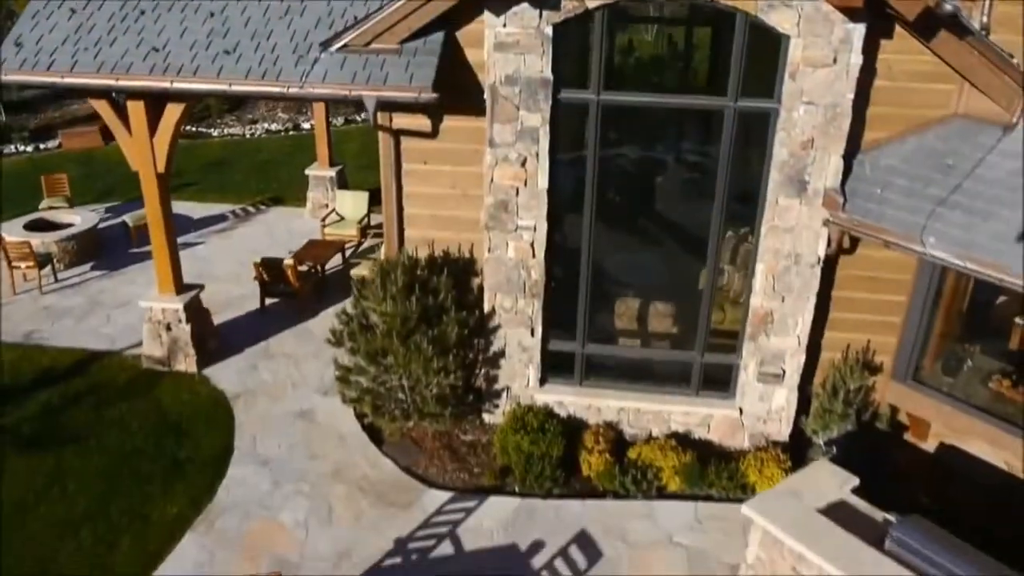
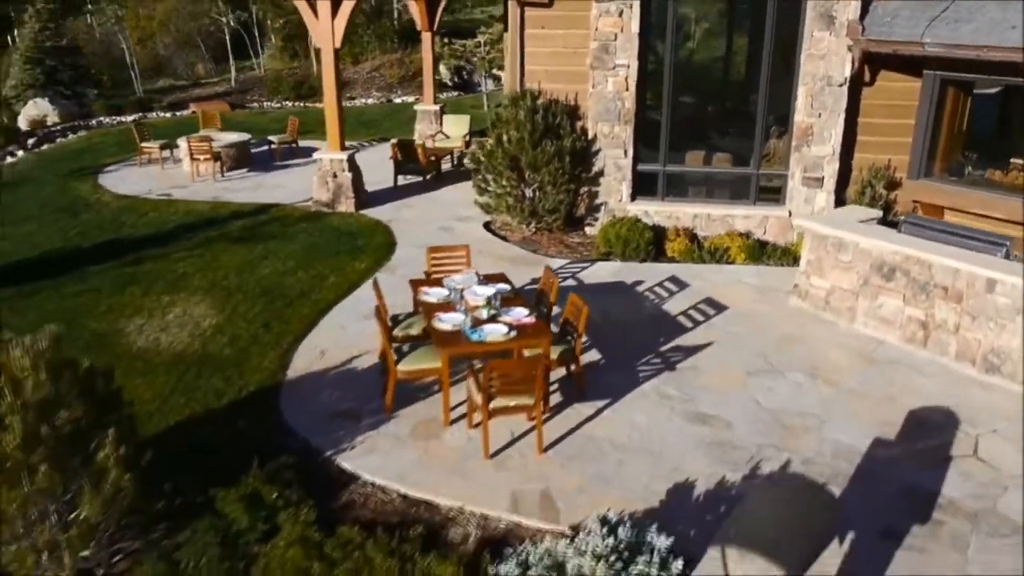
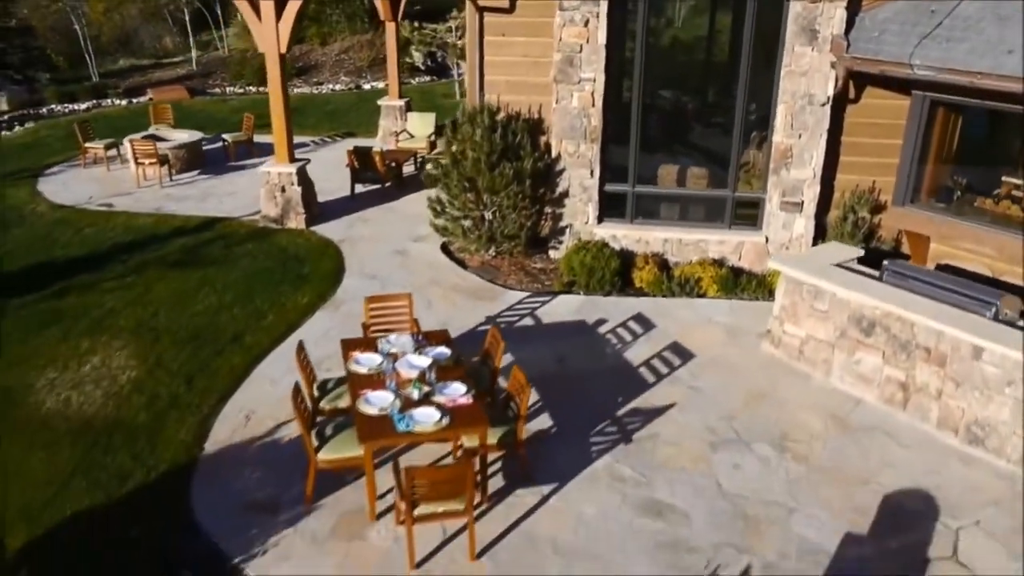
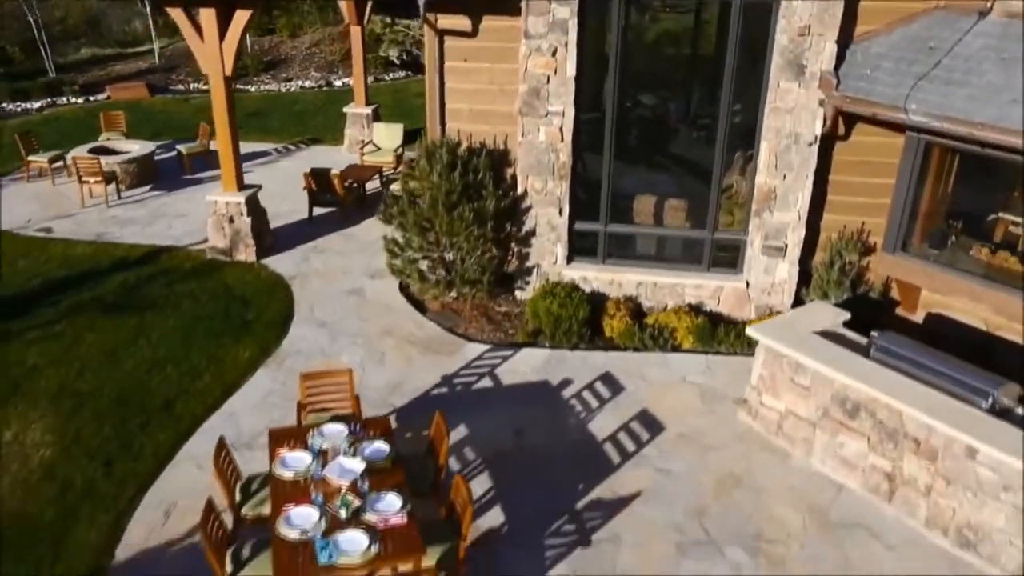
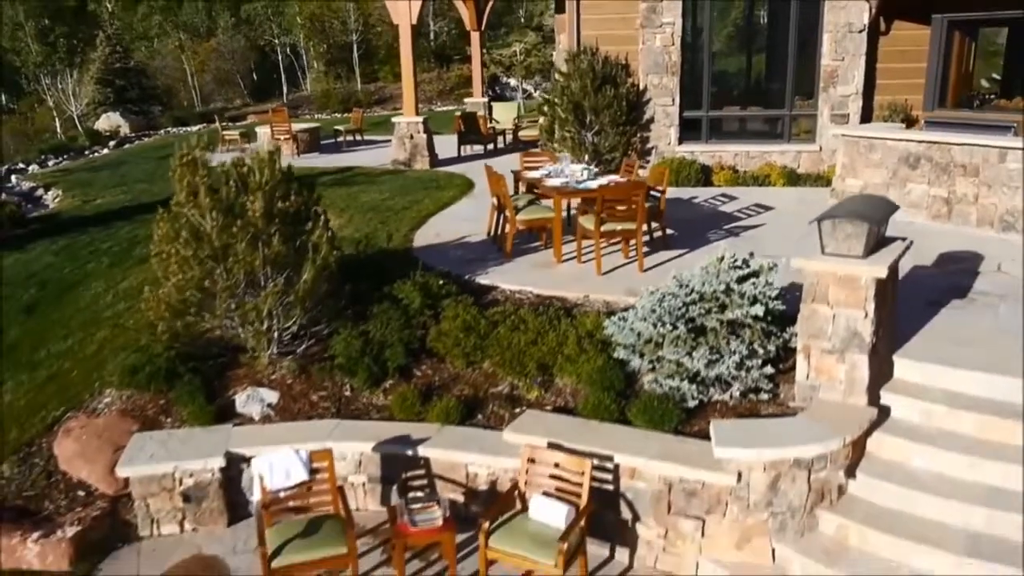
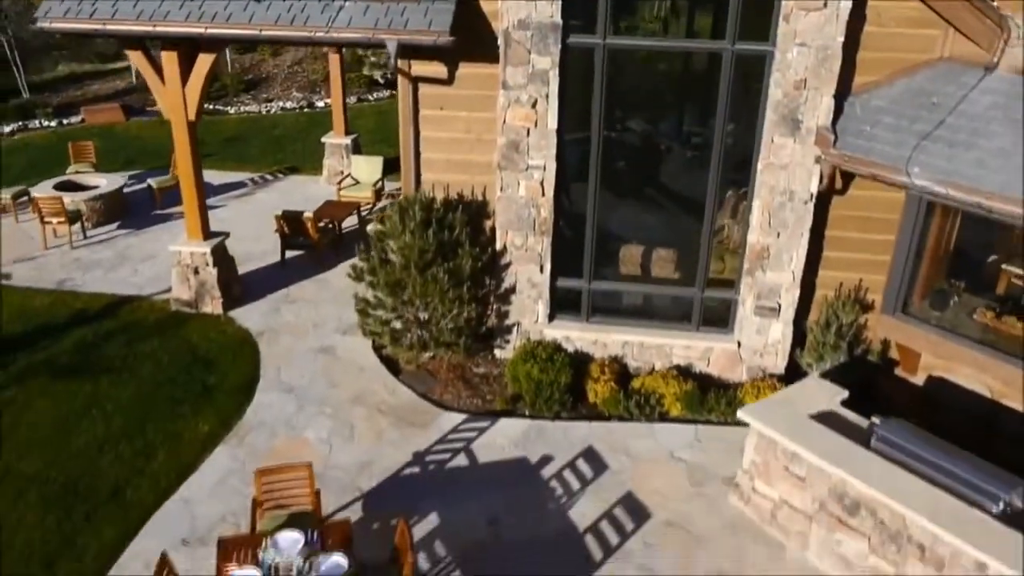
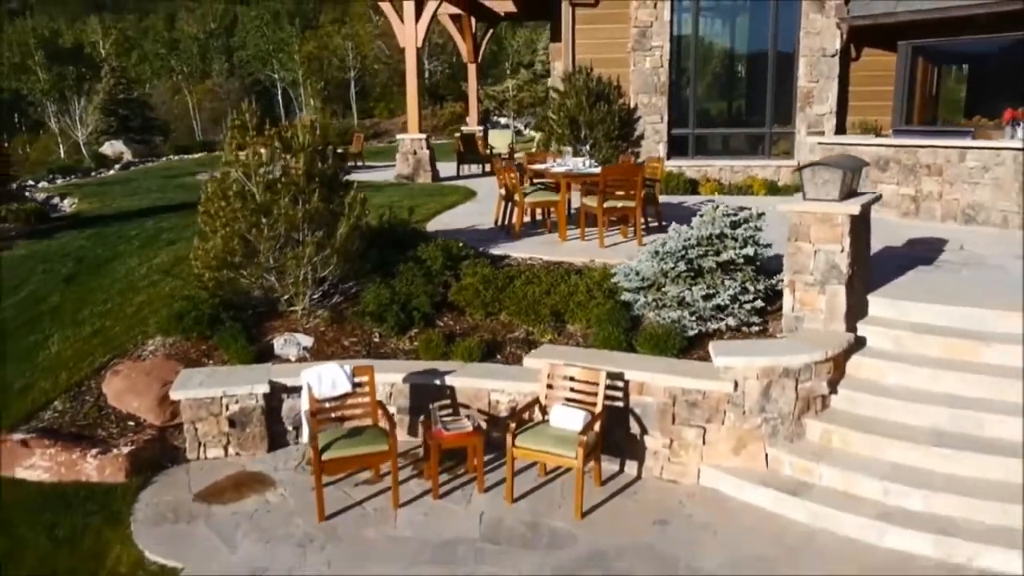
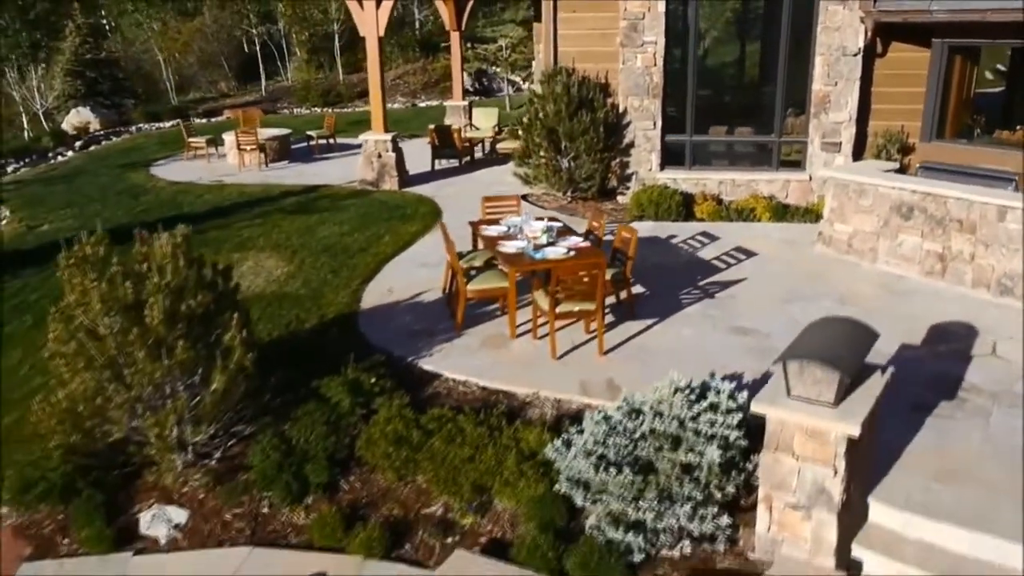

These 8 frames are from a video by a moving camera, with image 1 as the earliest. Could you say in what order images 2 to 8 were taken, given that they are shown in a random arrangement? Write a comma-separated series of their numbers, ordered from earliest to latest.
6, 4, 3, 2, 8, 5, 7
